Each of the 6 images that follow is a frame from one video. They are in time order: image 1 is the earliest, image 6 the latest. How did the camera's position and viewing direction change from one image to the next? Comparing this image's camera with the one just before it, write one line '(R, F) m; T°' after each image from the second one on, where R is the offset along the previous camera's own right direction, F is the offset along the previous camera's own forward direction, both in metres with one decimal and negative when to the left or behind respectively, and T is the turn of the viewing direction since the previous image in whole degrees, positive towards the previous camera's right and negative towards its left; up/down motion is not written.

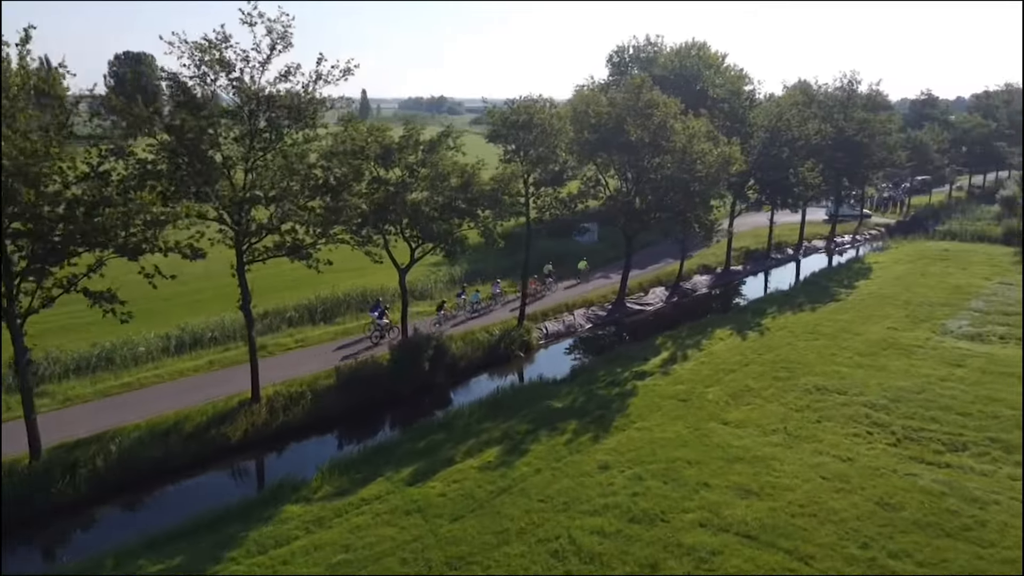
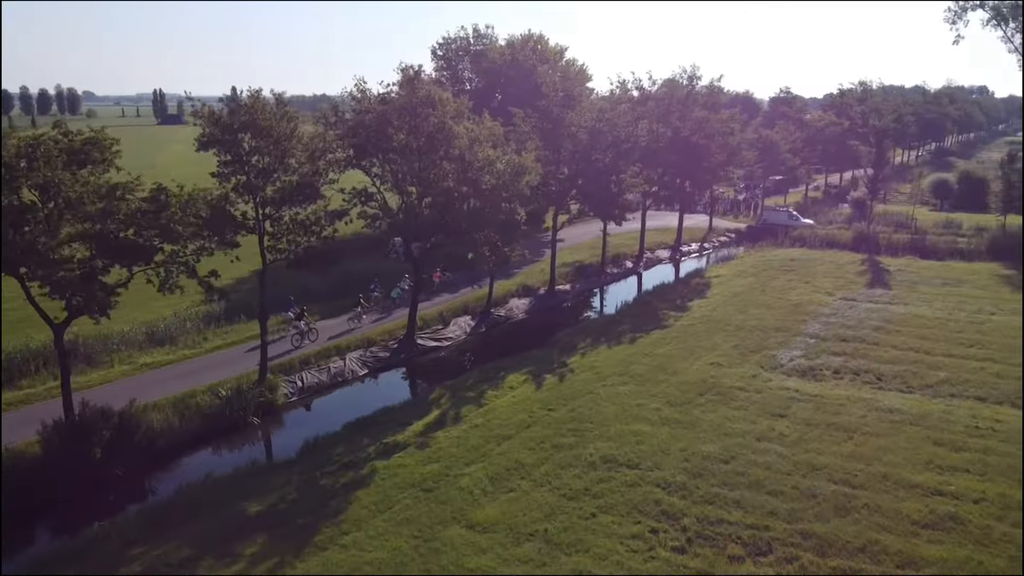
(+3.1, +3.7) m; +7°
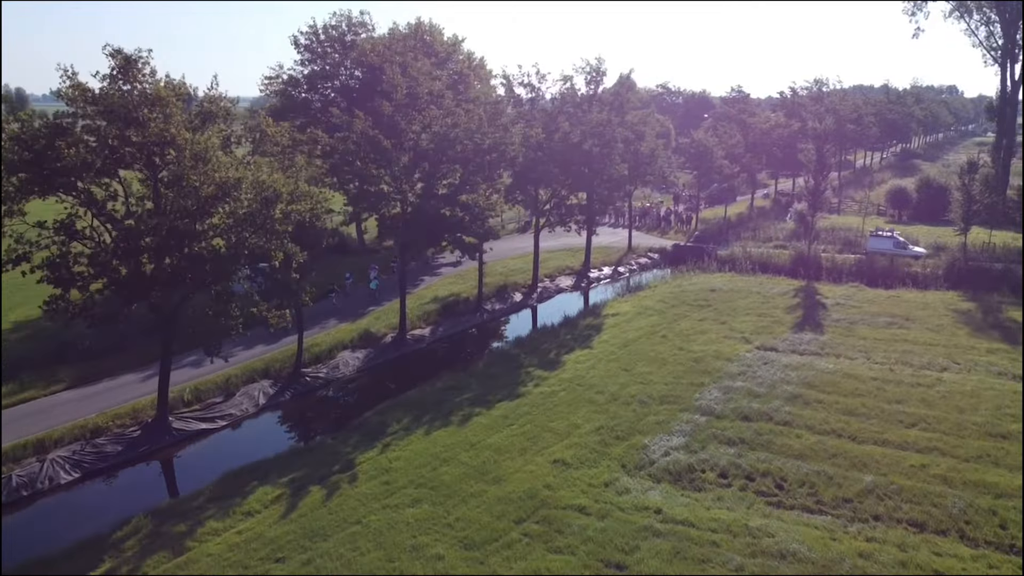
(+3.3, +4.9) m; +1°
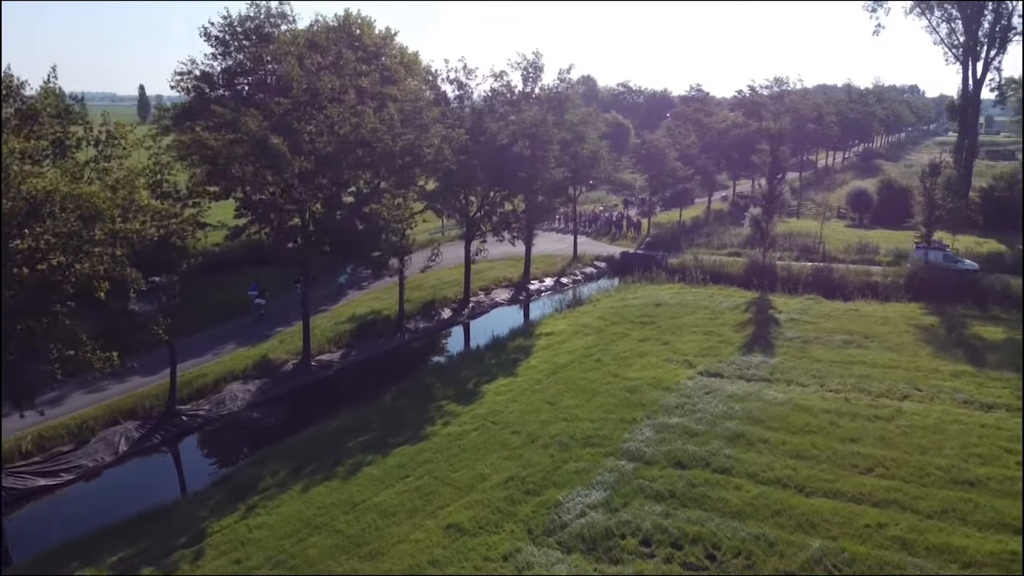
(+1.1, +2.0) m; +2°
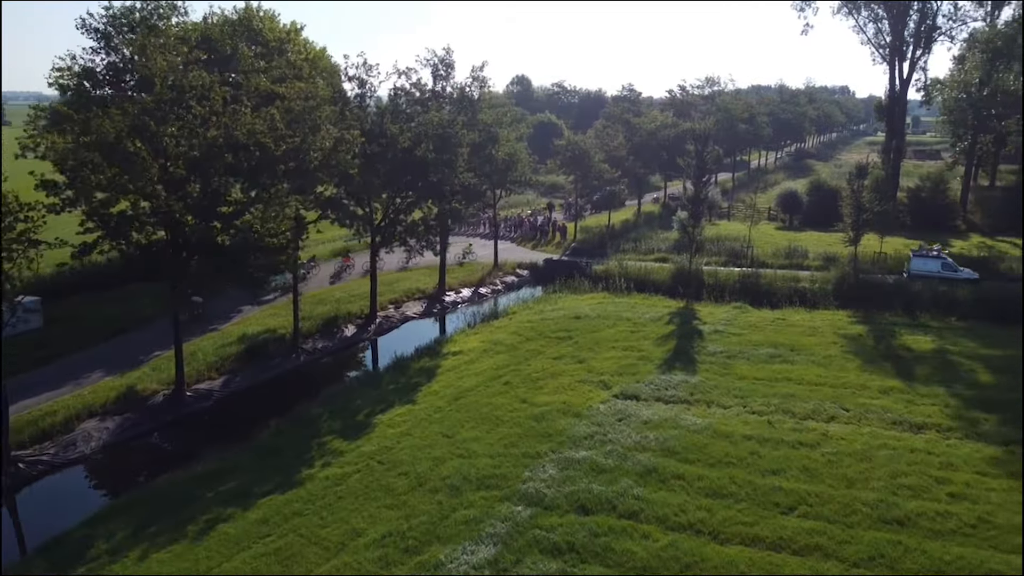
(+0.9, +1.5) m; +4°
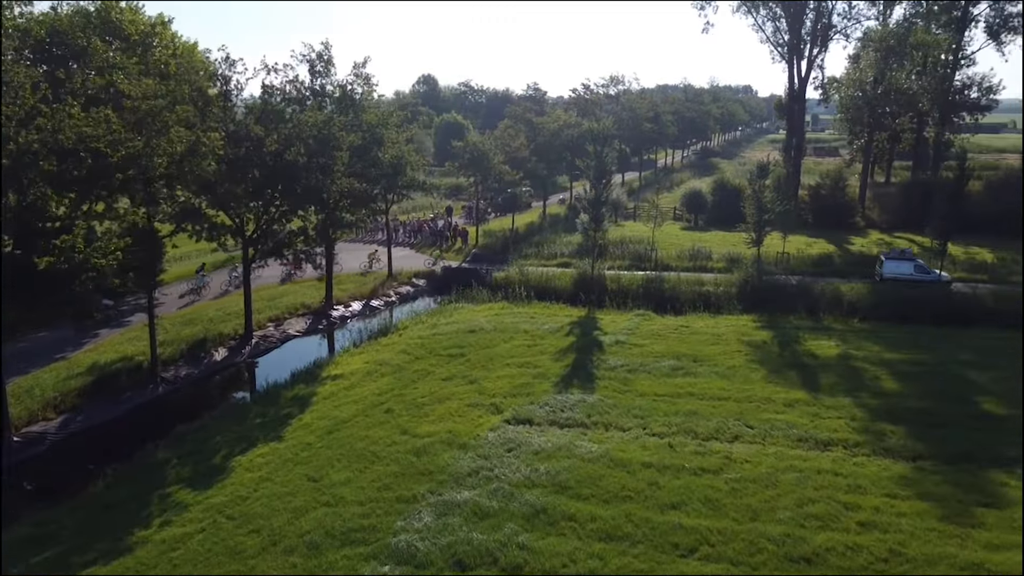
(+0.7, +1.4) m; +6°
